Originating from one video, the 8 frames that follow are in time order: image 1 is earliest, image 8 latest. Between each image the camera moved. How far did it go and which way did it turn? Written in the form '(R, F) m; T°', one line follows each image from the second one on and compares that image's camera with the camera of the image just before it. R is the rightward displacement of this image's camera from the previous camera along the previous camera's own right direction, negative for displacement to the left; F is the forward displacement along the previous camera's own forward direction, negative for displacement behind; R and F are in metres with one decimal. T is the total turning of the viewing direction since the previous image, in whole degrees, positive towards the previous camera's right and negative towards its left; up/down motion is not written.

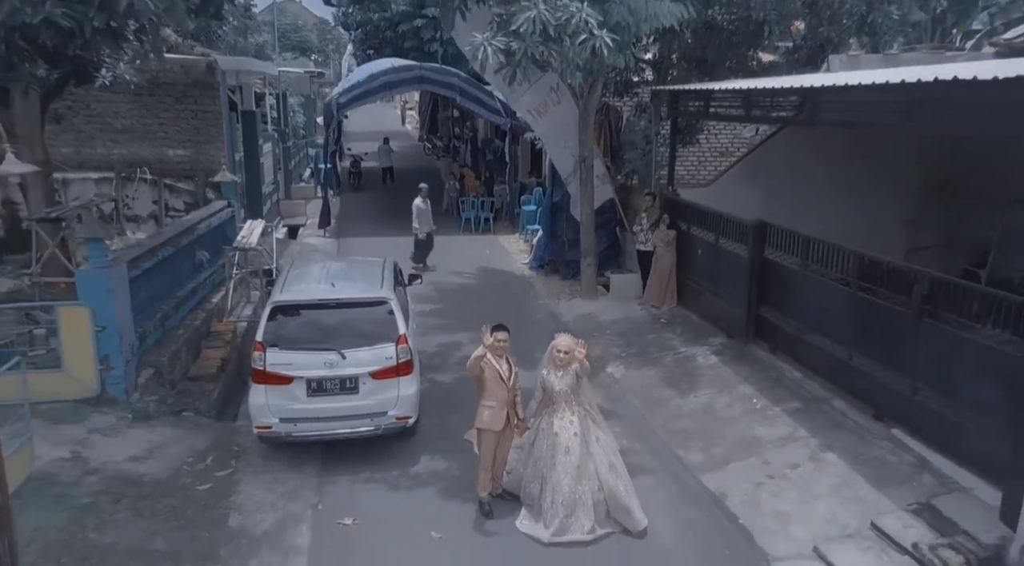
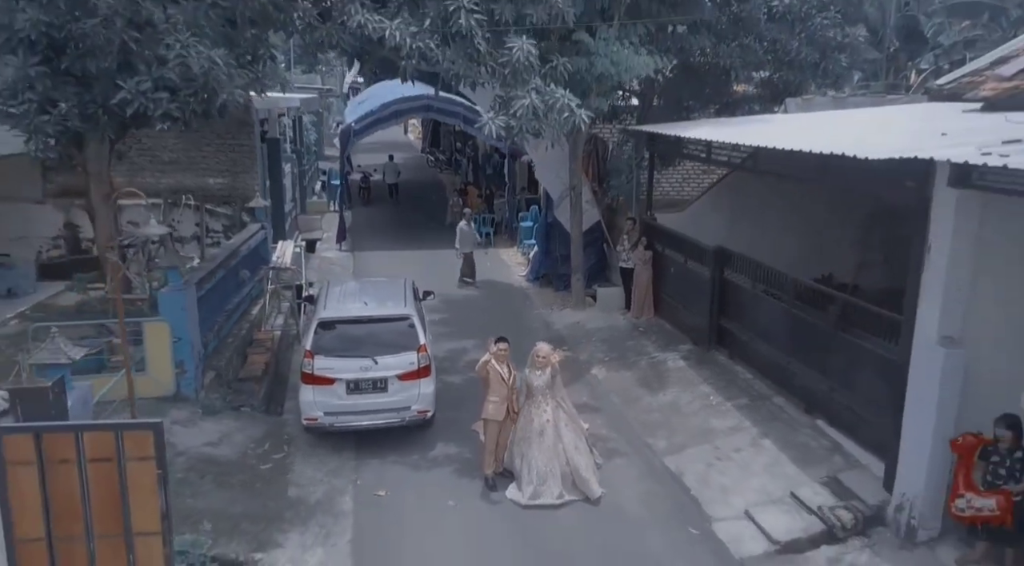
(0.0, -1.6) m; 0°
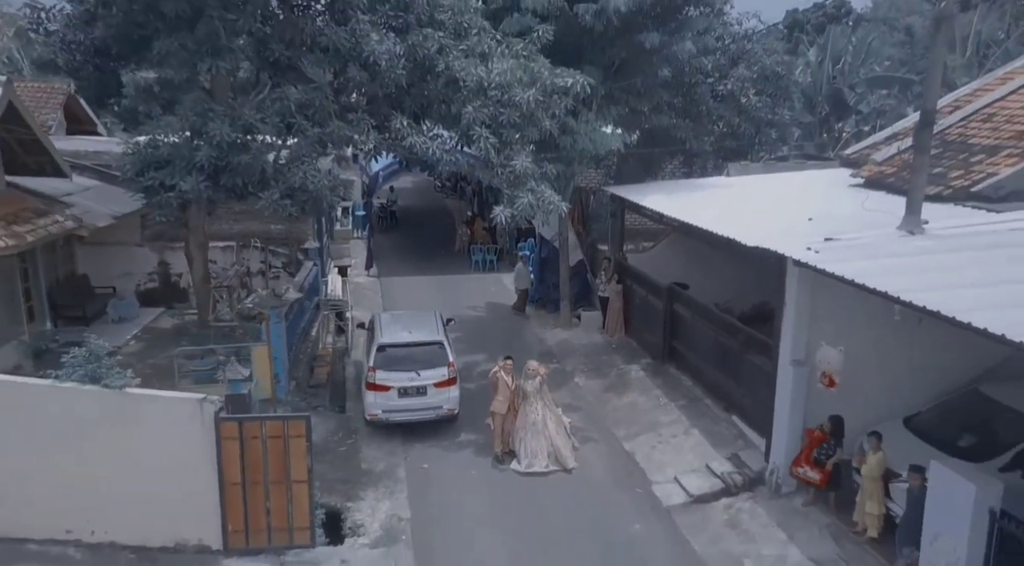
(-0.1, -3.3) m; 0°
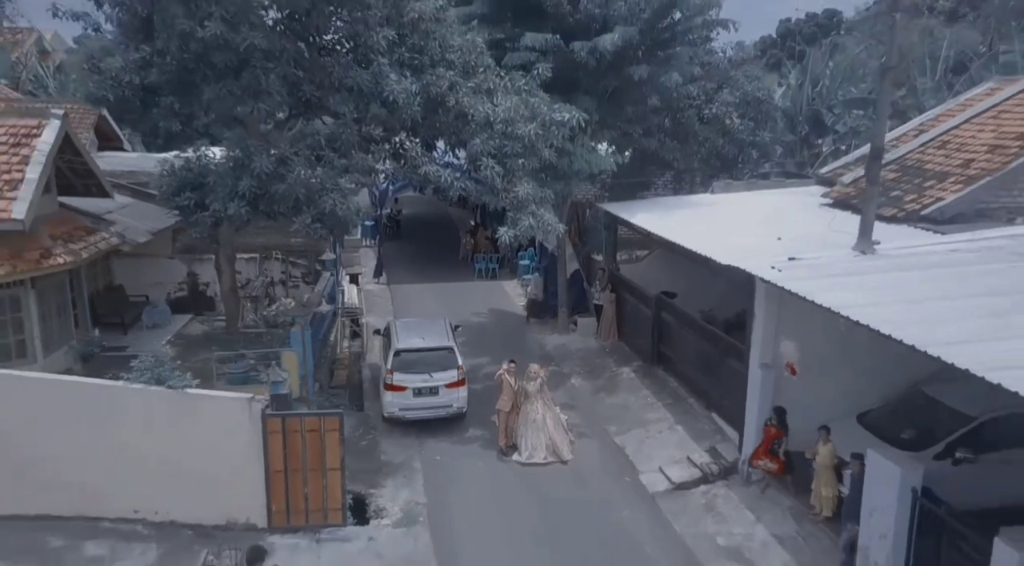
(-0.1, -1.3) m; 0°
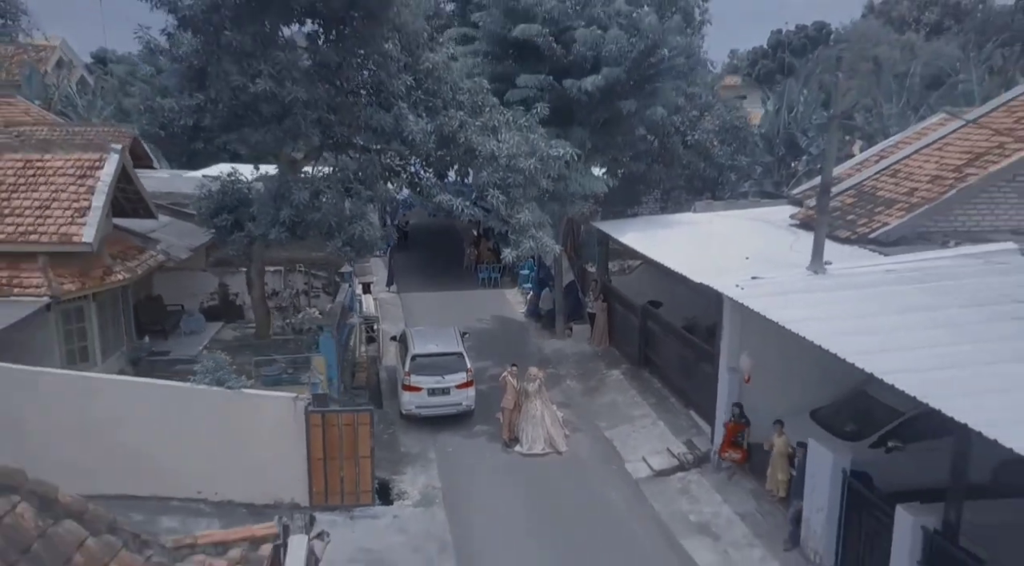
(-0.1, -1.7) m; 0°
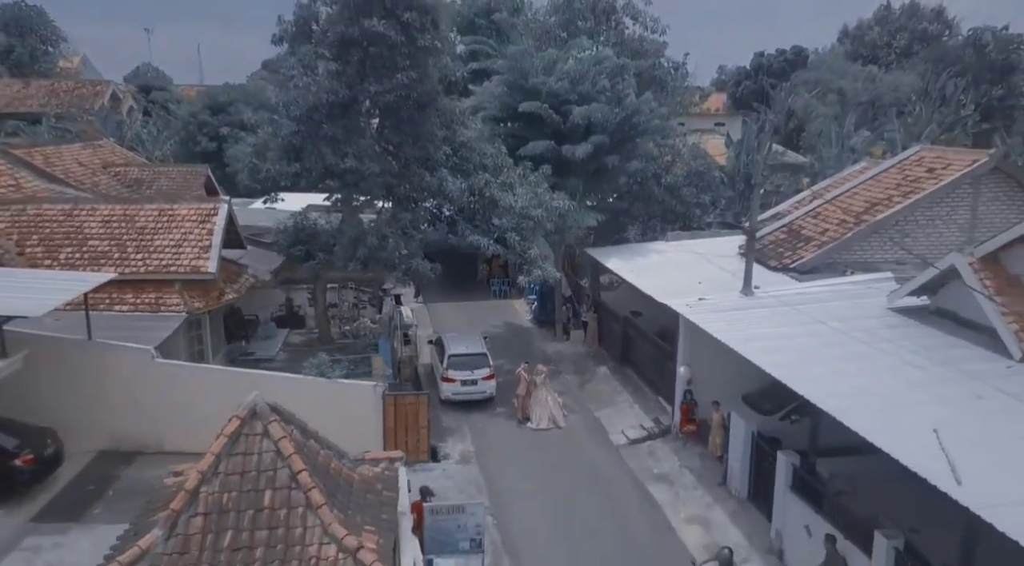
(-0.3, -4.6) m; 0°
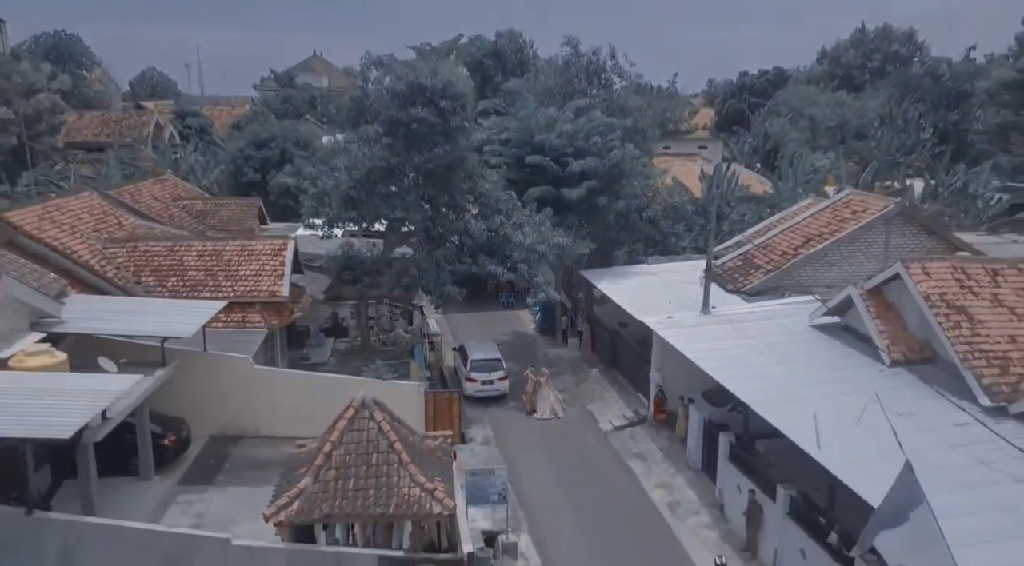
(-0.3, -4.7) m; 0°
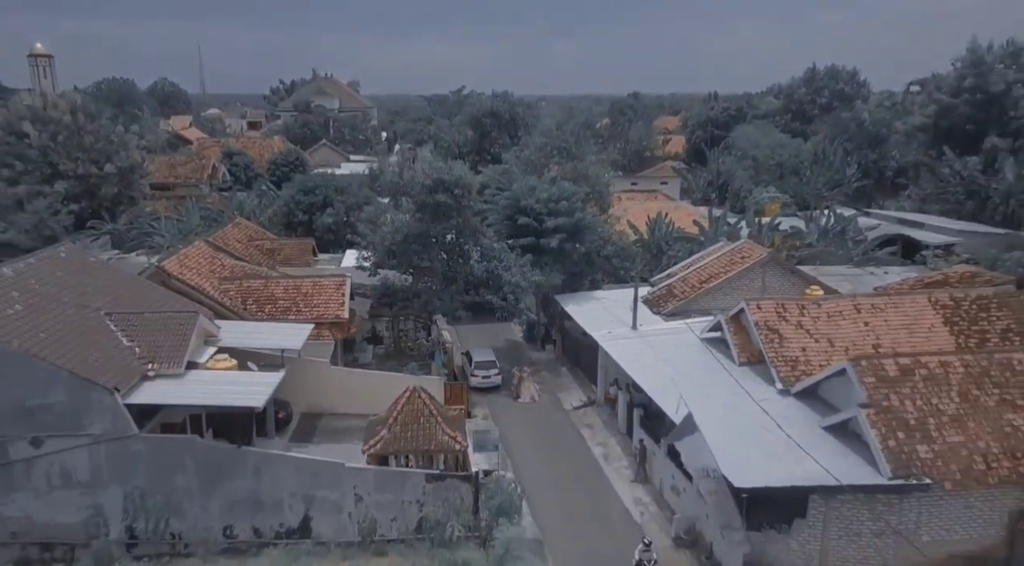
(+0.3, -9.8) m; 0°
